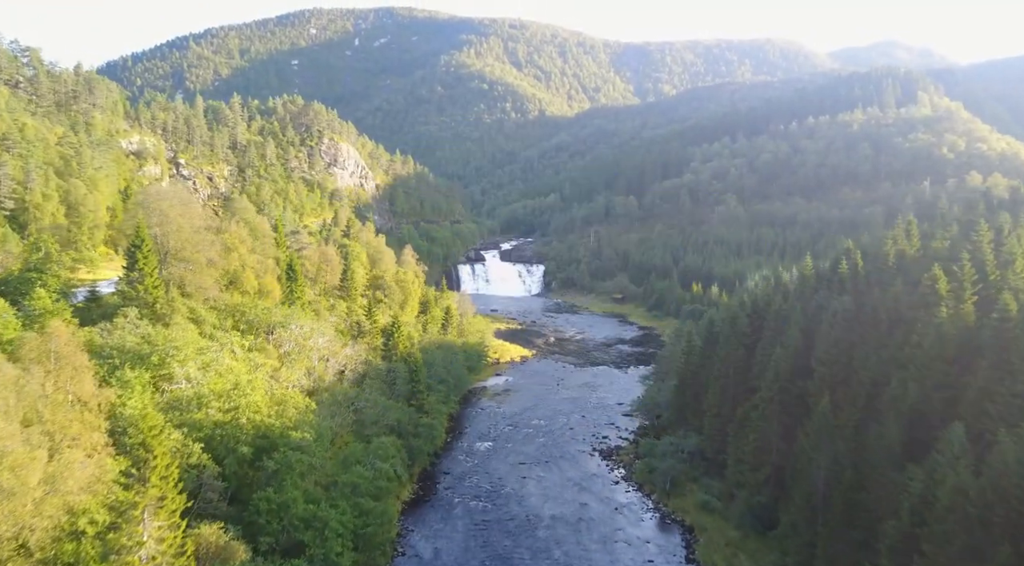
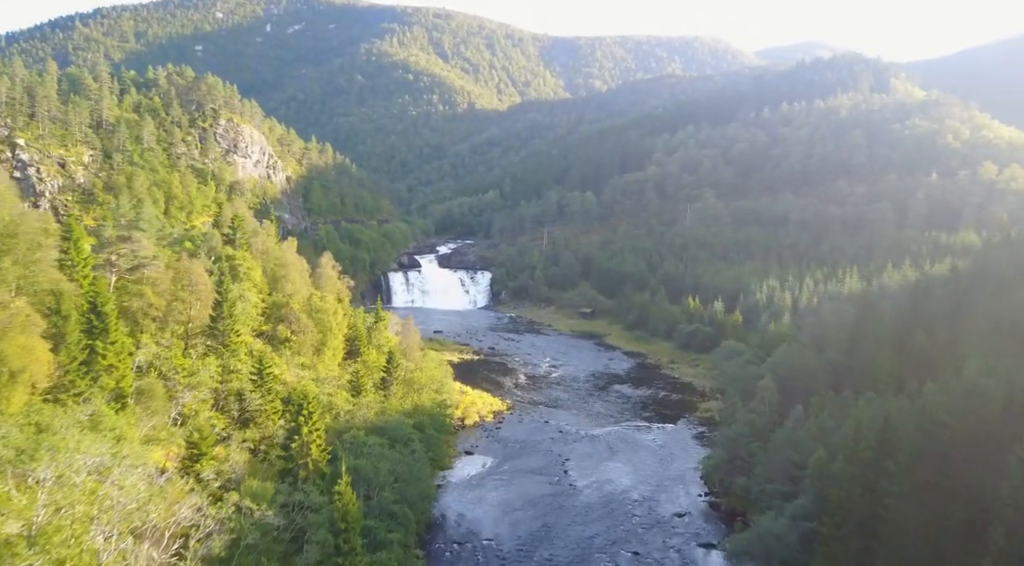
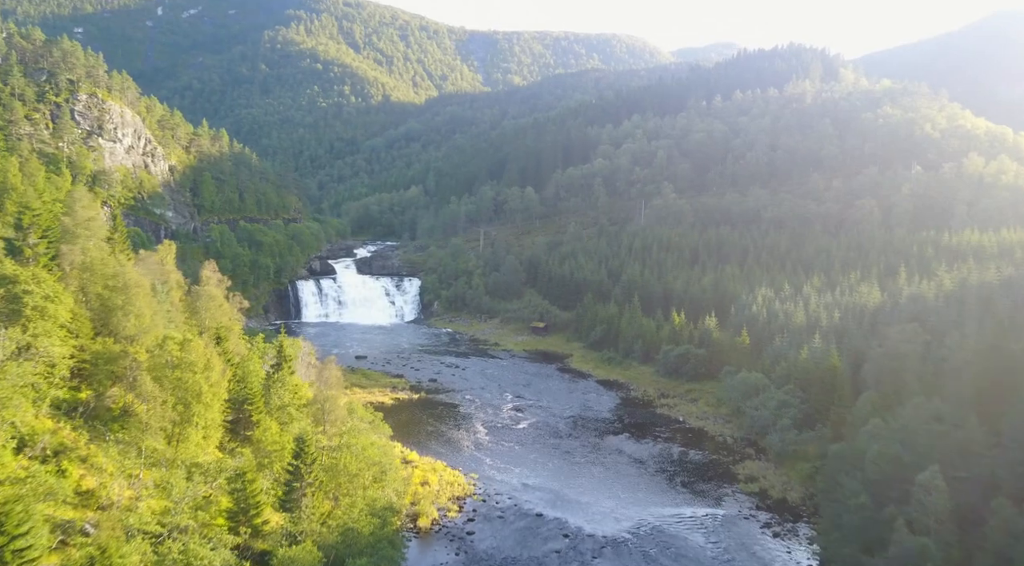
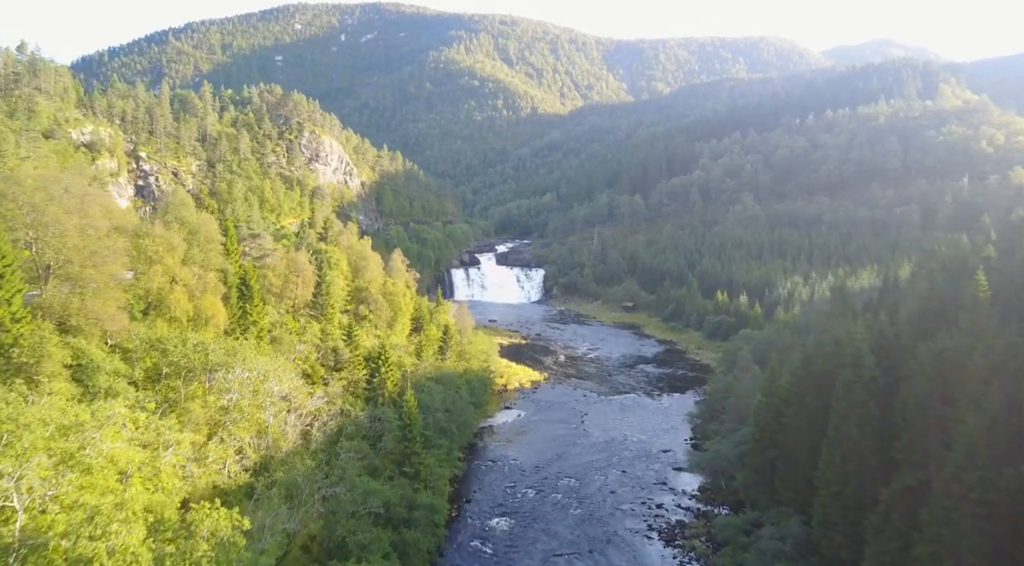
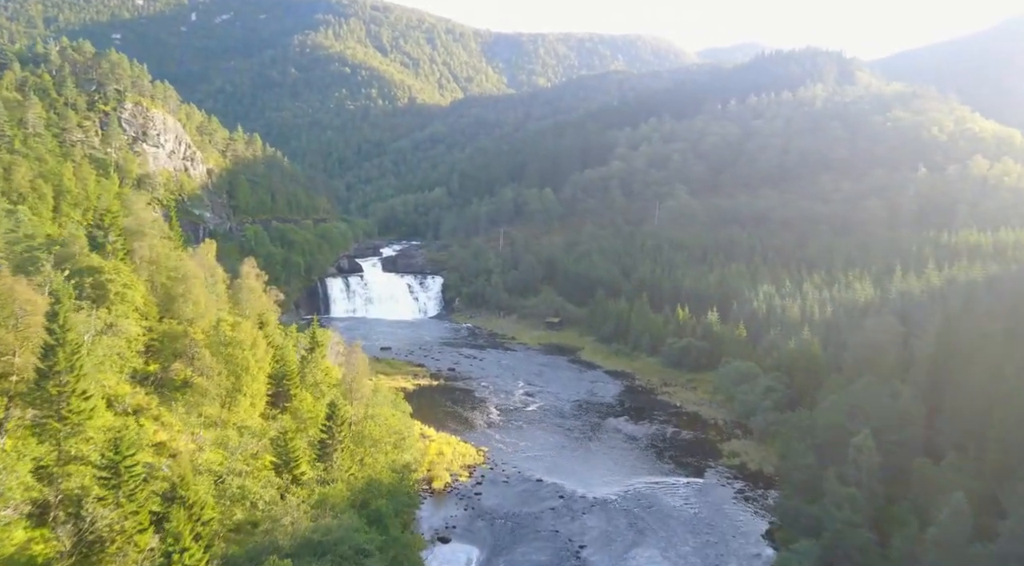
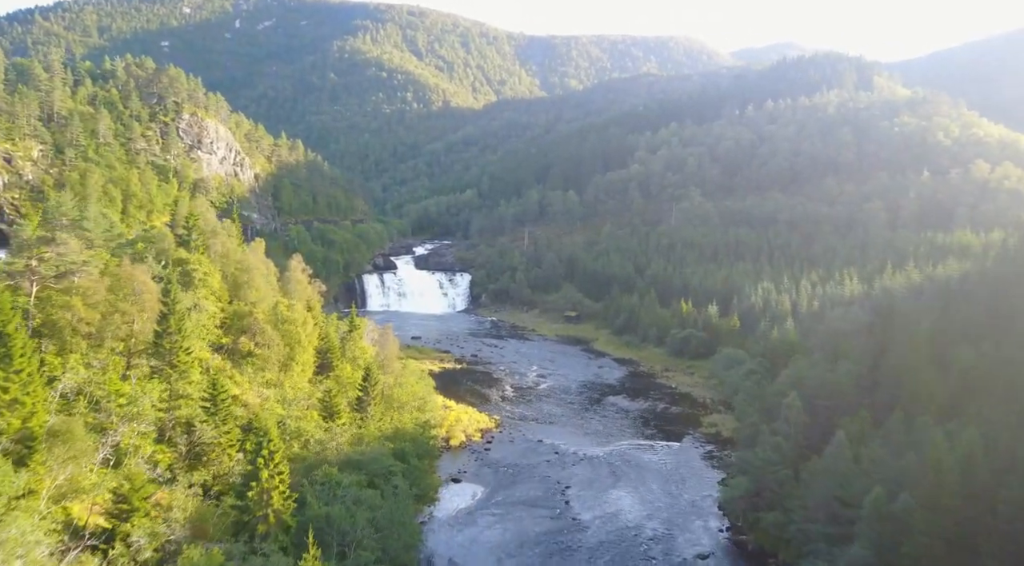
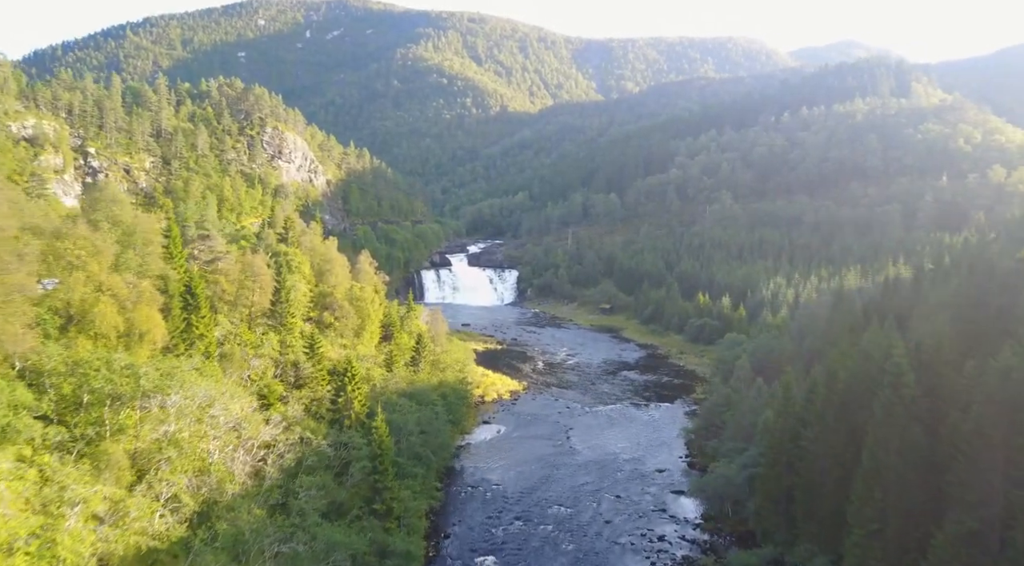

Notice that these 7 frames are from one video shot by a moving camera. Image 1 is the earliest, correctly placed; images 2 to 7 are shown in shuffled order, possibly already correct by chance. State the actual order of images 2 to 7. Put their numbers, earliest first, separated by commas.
4, 7, 2, 6, 5, 3
